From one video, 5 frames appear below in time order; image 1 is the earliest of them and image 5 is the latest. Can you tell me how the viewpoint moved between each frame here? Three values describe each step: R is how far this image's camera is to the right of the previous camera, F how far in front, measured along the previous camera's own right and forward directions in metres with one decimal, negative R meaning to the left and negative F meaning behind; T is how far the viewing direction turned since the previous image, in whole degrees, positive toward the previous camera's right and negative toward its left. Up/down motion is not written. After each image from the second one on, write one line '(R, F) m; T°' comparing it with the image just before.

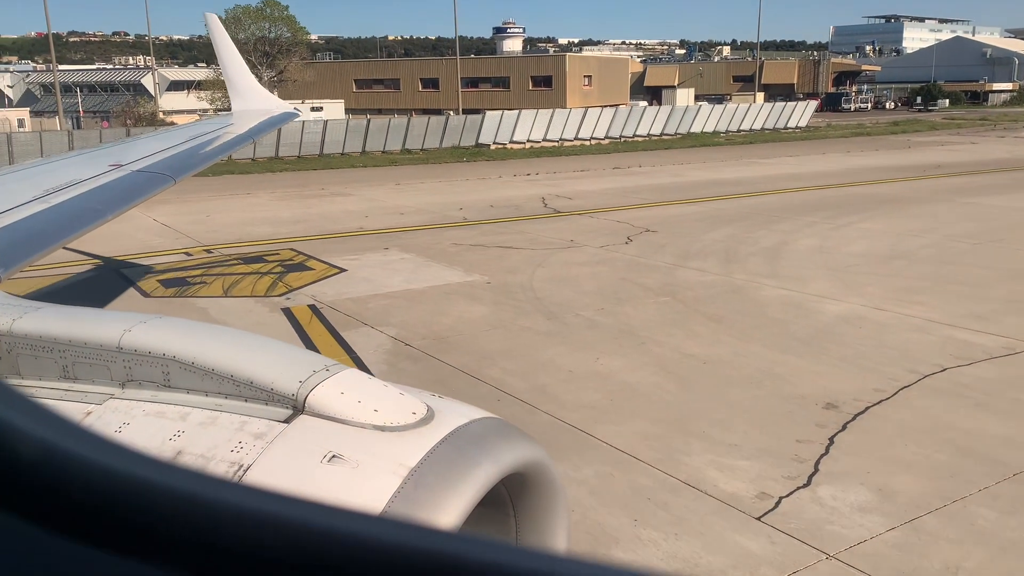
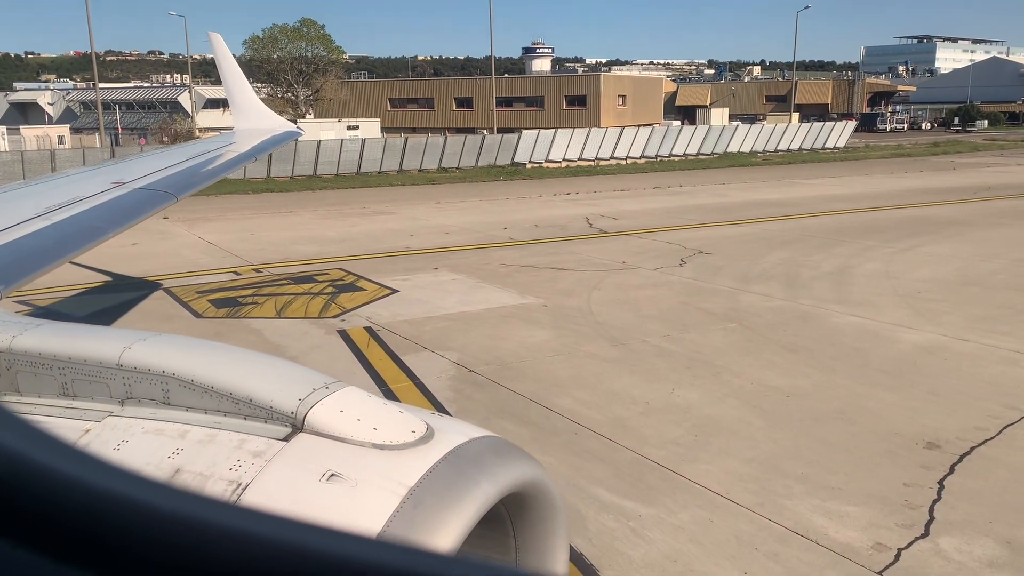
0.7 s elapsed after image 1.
(-0.5, +0.4) m; -2°
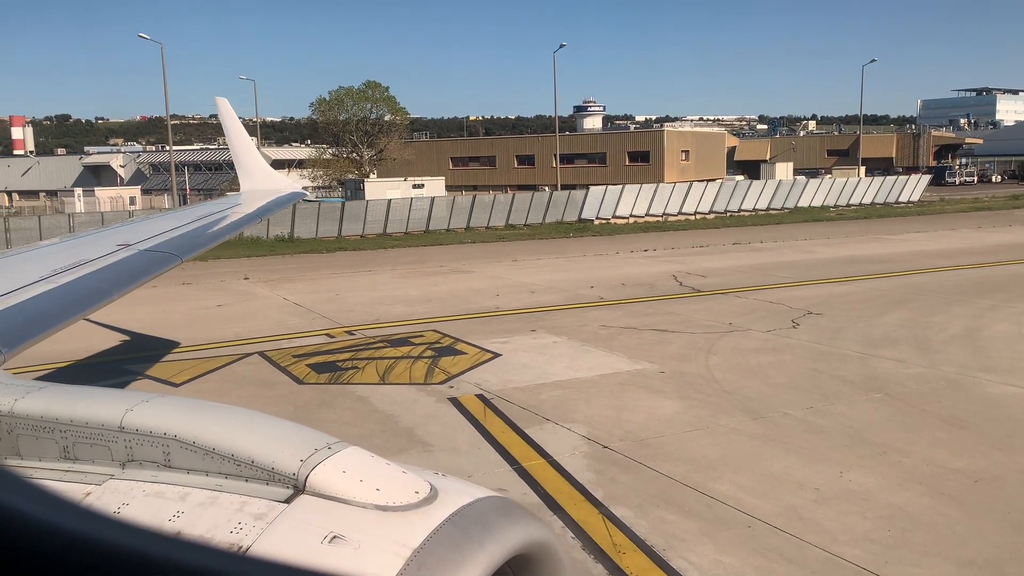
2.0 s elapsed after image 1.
(-0.9, +0.7) m; -3°
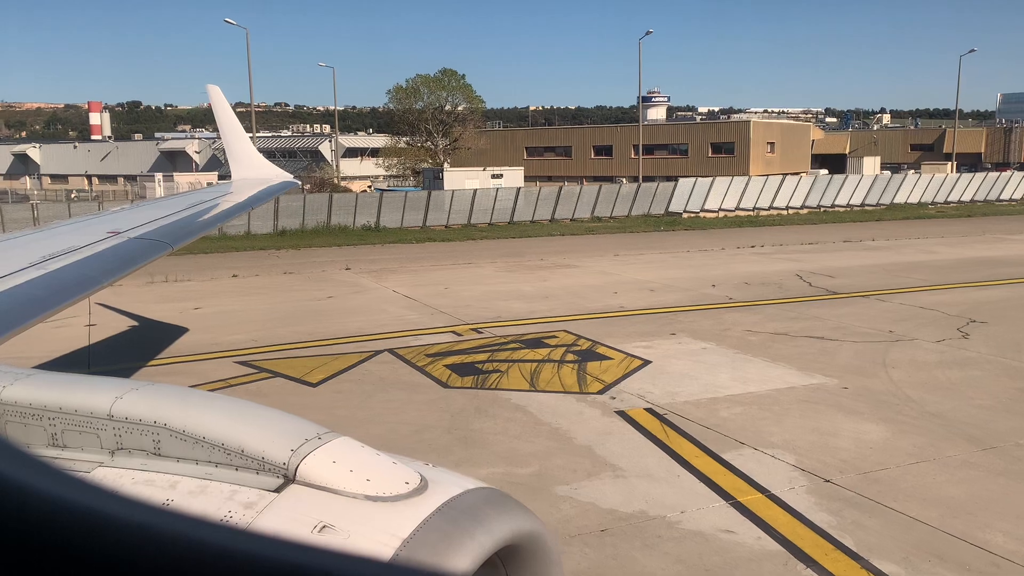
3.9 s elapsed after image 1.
(-1.3, +0.9) m; -4°
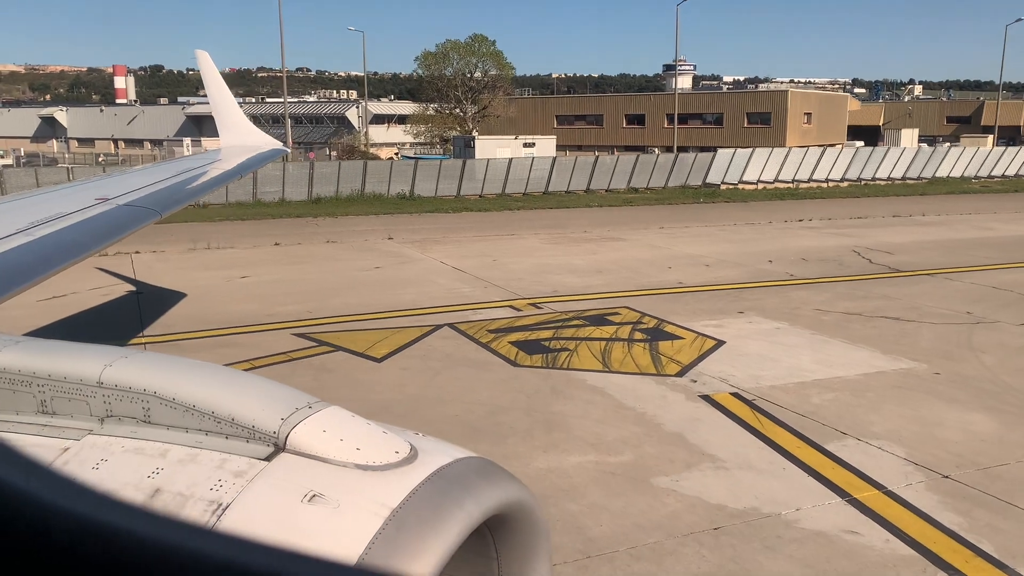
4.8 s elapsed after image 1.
(-0.6, +0.4) m; -1°
